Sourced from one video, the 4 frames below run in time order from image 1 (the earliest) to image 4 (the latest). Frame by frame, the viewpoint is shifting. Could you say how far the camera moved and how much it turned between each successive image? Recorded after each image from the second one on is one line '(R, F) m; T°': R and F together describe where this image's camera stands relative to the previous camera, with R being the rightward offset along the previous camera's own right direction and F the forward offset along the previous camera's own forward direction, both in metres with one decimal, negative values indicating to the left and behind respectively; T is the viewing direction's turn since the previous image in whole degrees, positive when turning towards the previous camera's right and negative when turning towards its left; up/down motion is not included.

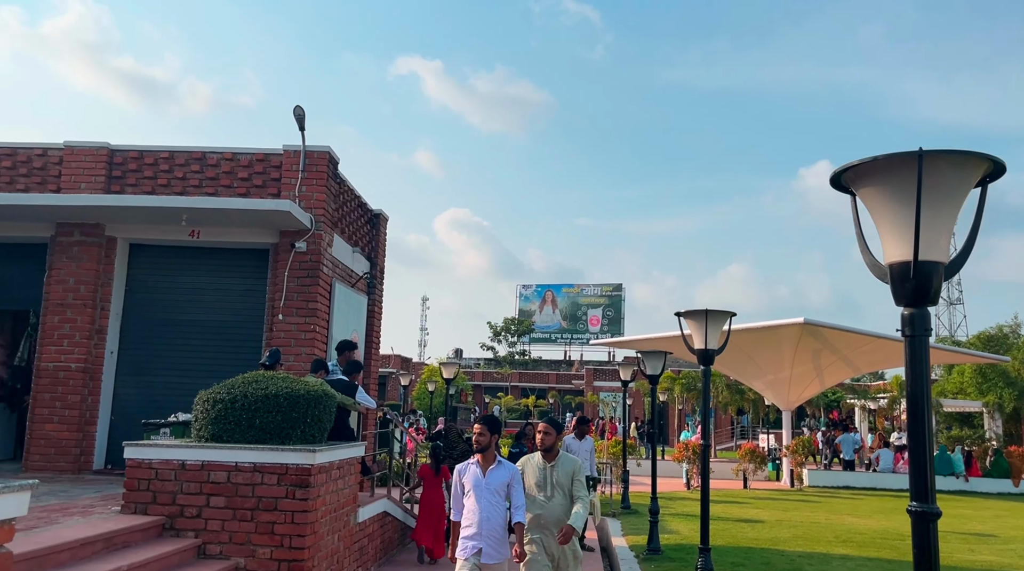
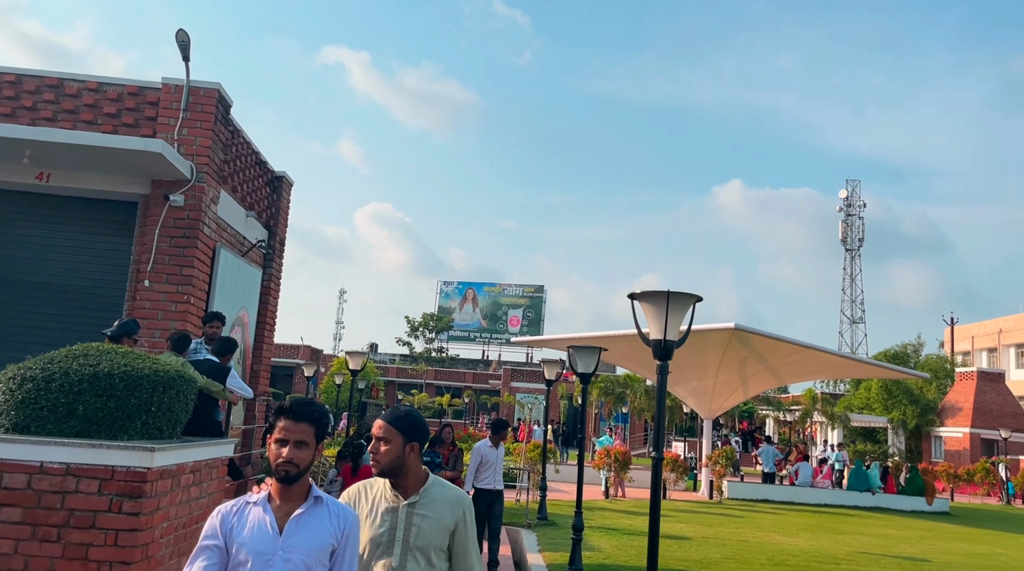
(0.0, +1.5) m; +5°
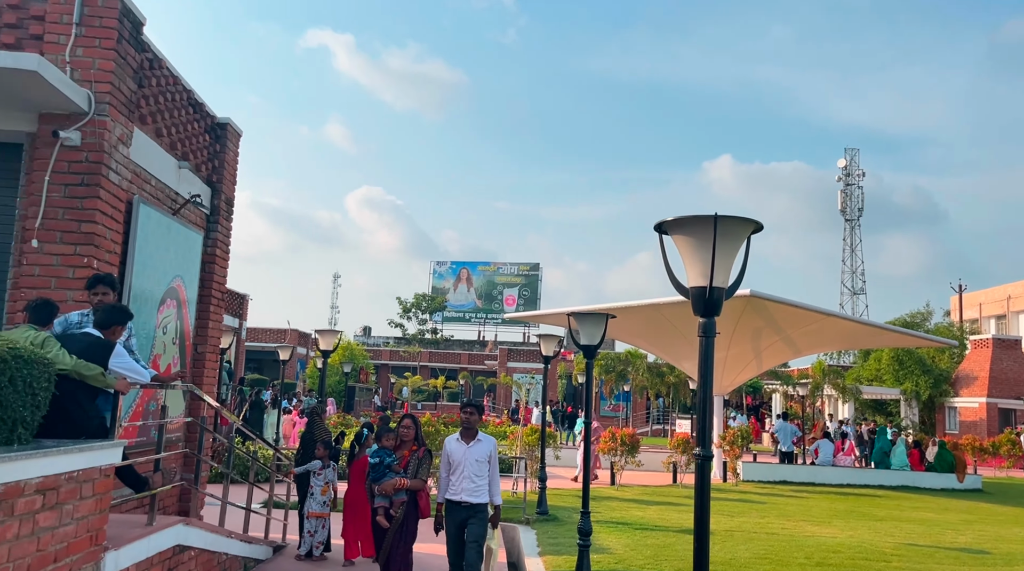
(+0.1, +1.7) m; 0°
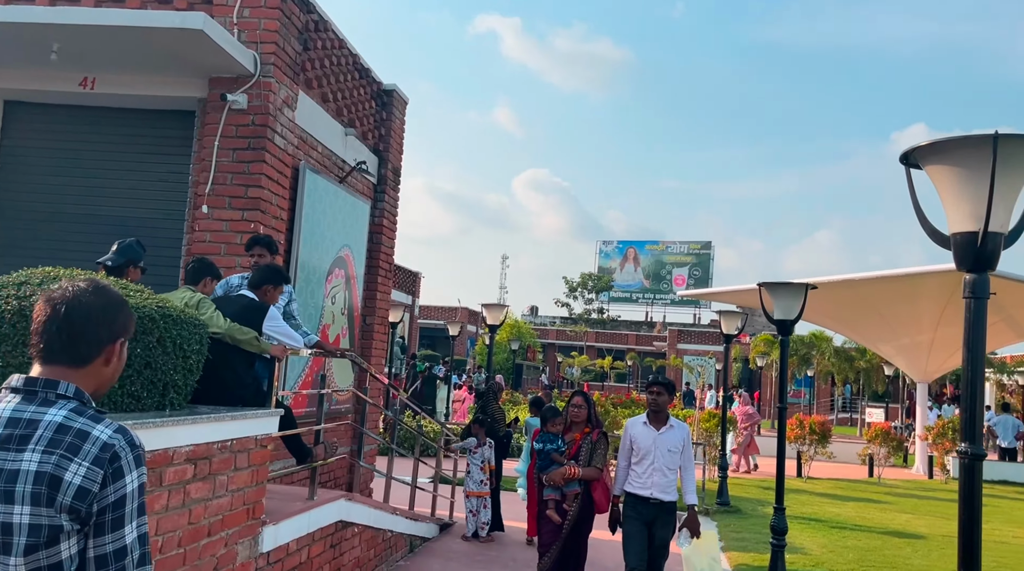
(-0.1, +0.7) m; -11°
